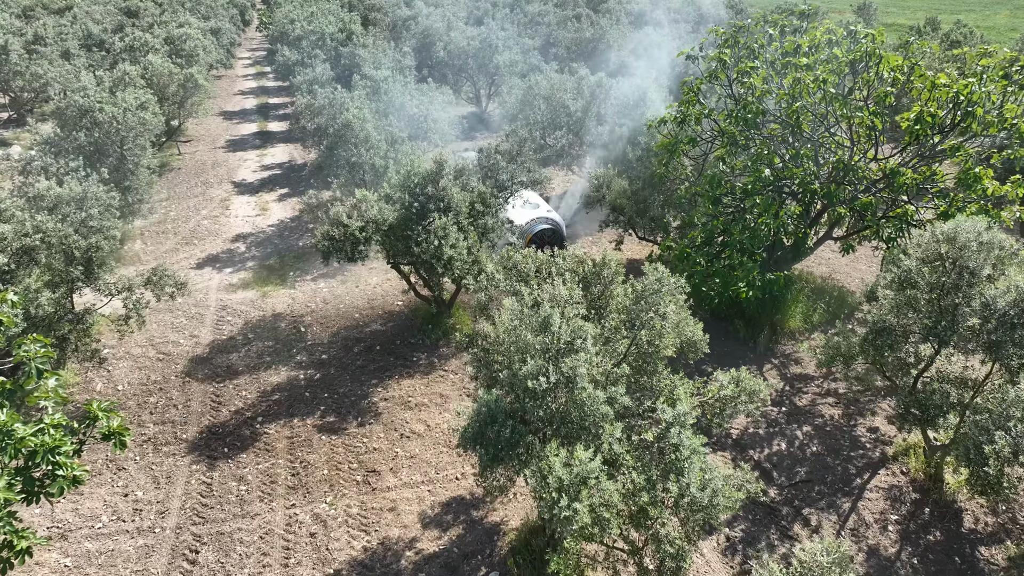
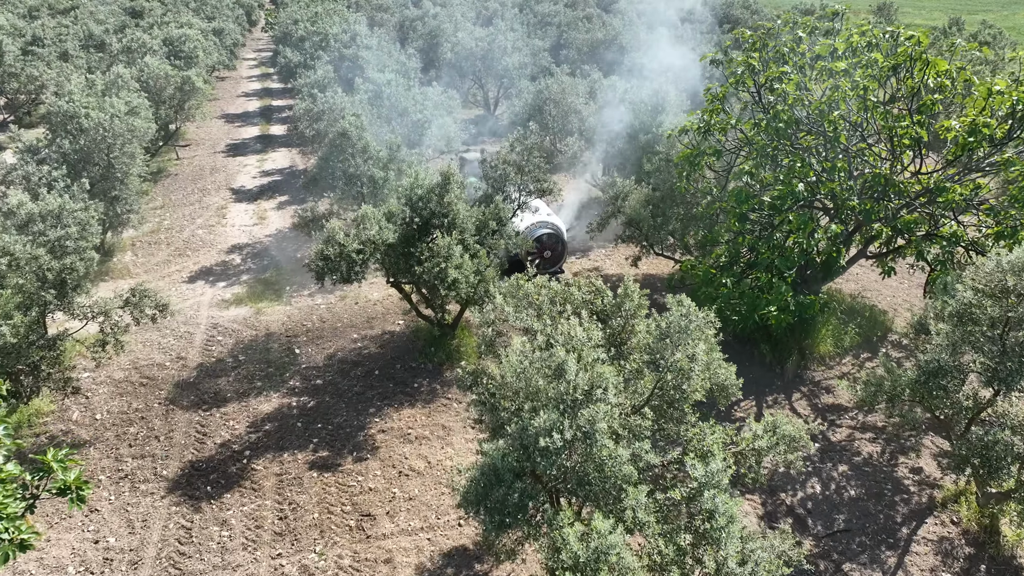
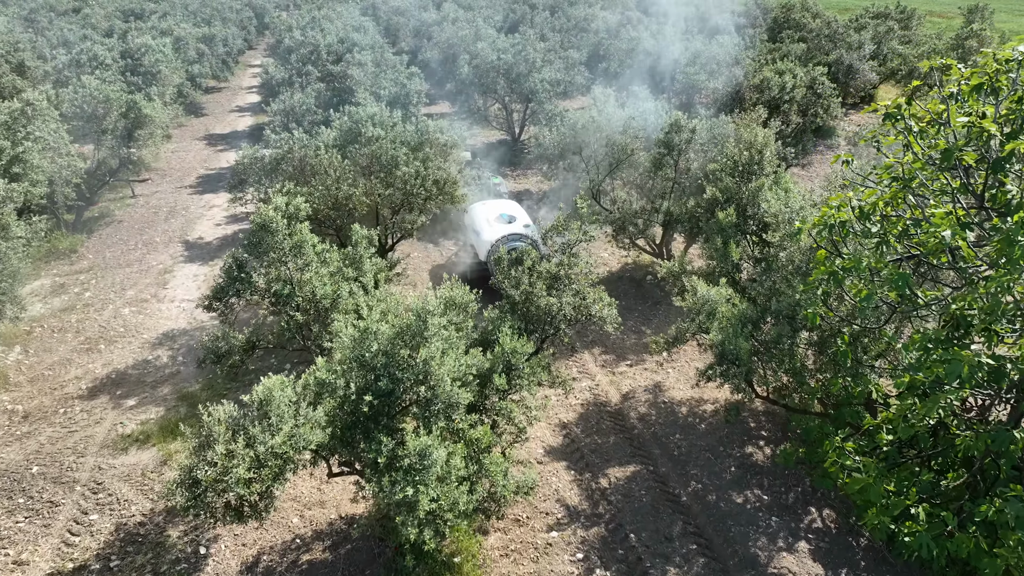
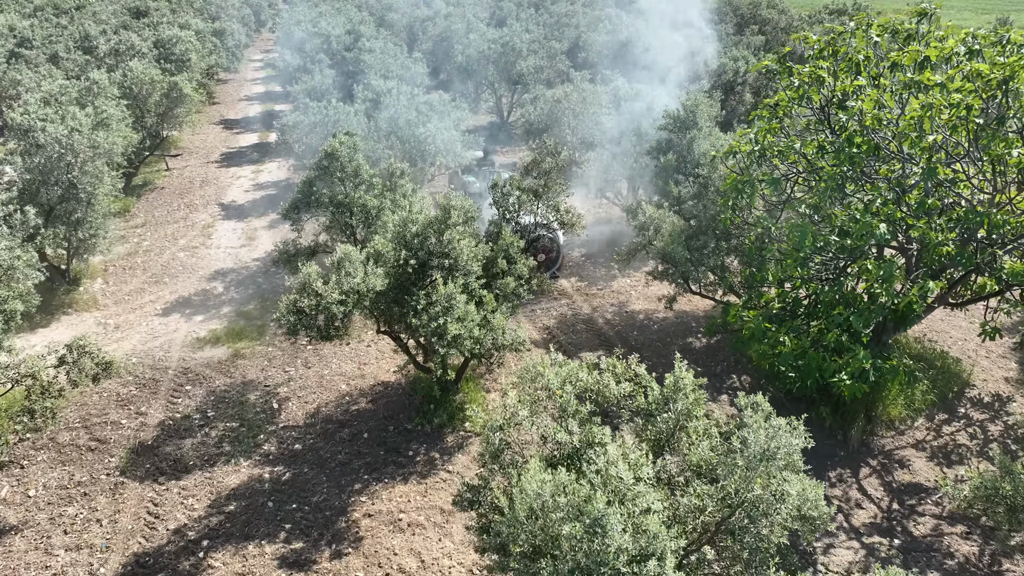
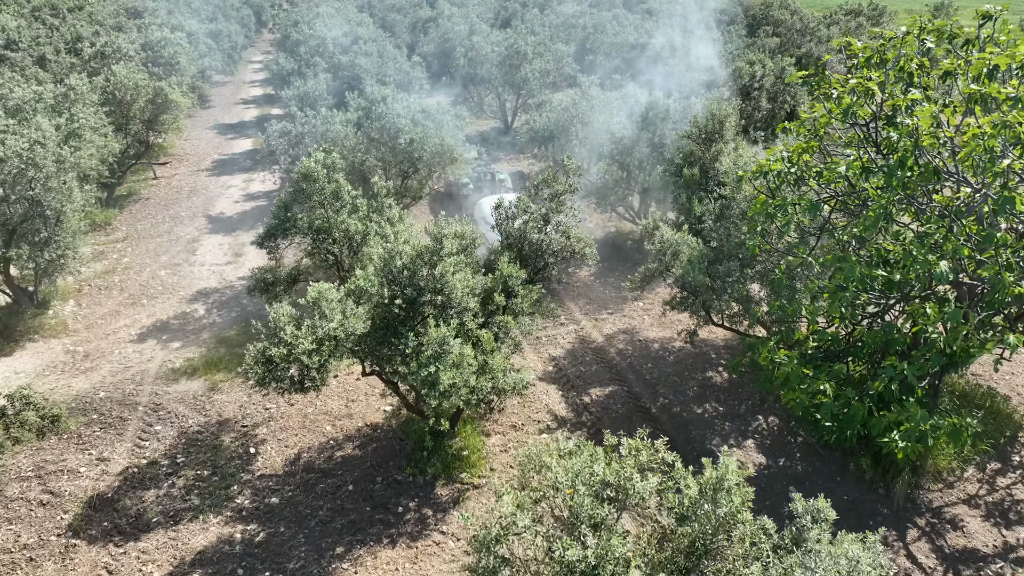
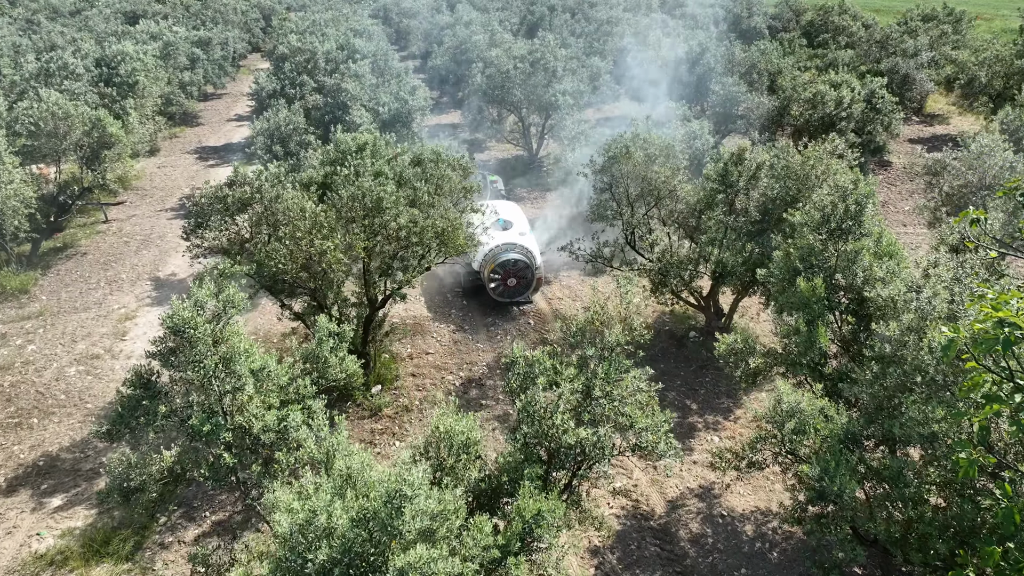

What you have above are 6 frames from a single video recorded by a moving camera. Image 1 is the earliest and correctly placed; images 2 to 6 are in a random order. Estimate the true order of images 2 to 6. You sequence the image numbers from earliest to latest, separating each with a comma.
2, 4, 5, 3, 6
